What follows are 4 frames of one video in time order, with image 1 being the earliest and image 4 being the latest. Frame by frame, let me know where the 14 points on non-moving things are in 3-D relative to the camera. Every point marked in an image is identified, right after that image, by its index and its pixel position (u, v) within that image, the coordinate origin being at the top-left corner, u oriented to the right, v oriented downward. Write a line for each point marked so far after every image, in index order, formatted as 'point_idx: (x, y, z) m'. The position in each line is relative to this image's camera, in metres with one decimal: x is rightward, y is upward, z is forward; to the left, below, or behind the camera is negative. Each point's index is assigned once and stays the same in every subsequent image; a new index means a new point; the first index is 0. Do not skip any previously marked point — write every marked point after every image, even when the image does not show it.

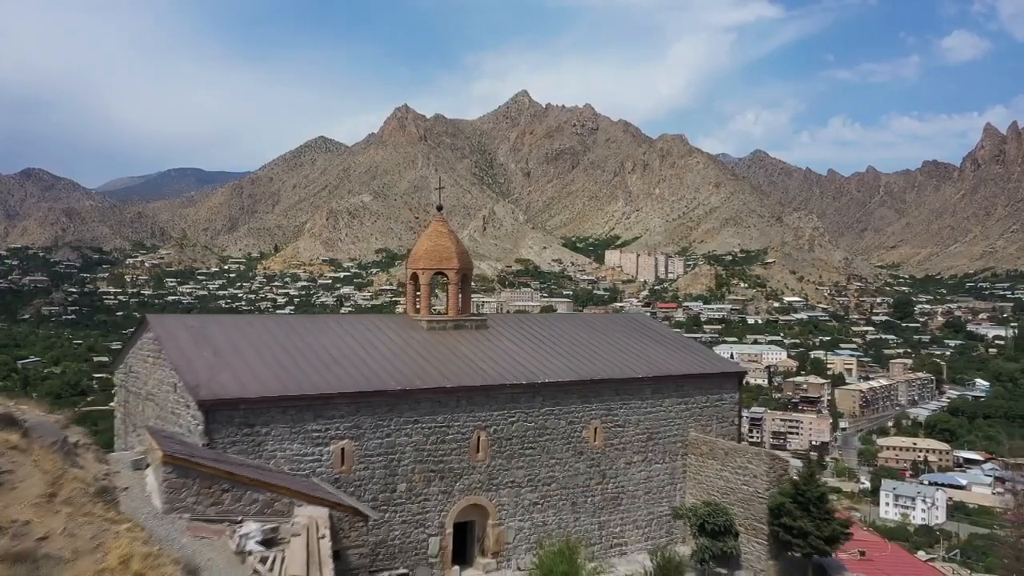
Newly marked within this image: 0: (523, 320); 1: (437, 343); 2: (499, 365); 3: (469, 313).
0: (+0.1, -0.5, +12.5) m
1: (-1.0, -0.7, +11.3) m
2: (-0.2, -1.0, +10.8) m
3: (-0.7, -0.4, +12.4) m
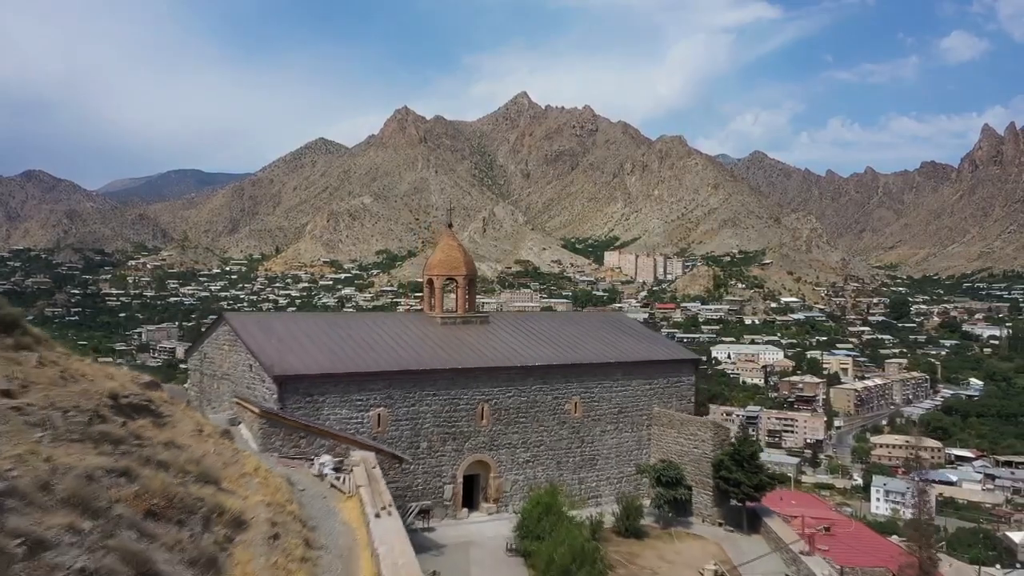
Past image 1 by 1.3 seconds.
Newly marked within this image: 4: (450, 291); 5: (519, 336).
0: (+0.1, -0.6, +14.1) m
1: (-1.1, -0.8, +12.9) m
2: (-0.2, -1.0, +12.4) m
3: (-0.7, -0.4, +13.9) m
4: (-1.1, -0.1, +14.0) m
5: (+0.1, -0.8, +13.3) m
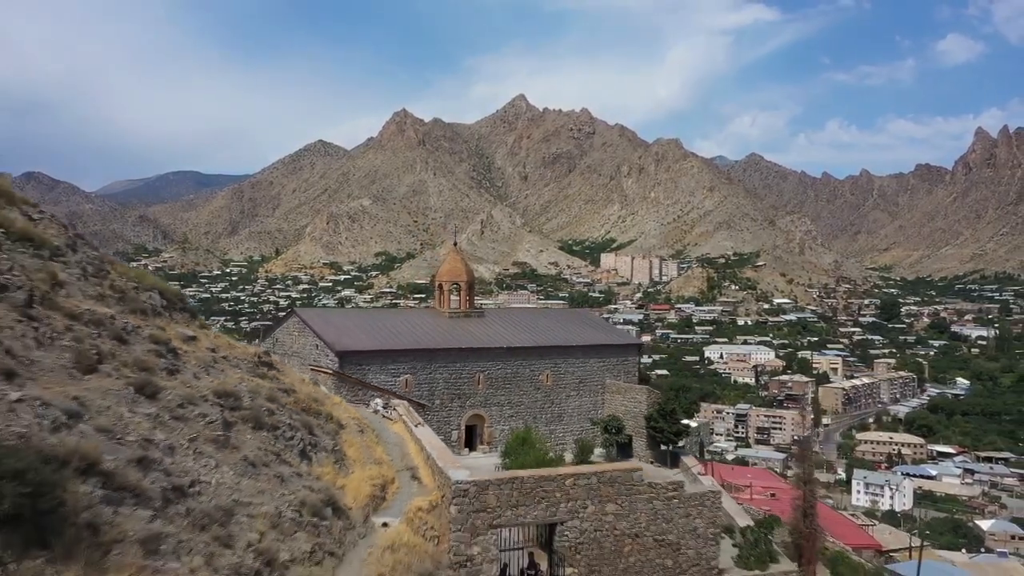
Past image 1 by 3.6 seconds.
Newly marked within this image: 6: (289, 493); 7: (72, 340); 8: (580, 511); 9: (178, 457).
0: (-0.1, -0.6, +17.0) m
1: (-1.2, -0.8, +15.8) m
2: (-0.4, -1.1, +15.3) m
3: (-0.9, -0.5, +16.9) m
4: (-1.3, -0.1, +16.9) m
5: (-0.1, -0.9, +16.2) m
6: (-1.4, -1.3, +4.8) m
7: (-2.8, -0.3, +4.8) m
8: (+0.5, -1.7, +5.6) m
9: (-2.0, -1.0, +4.4) m
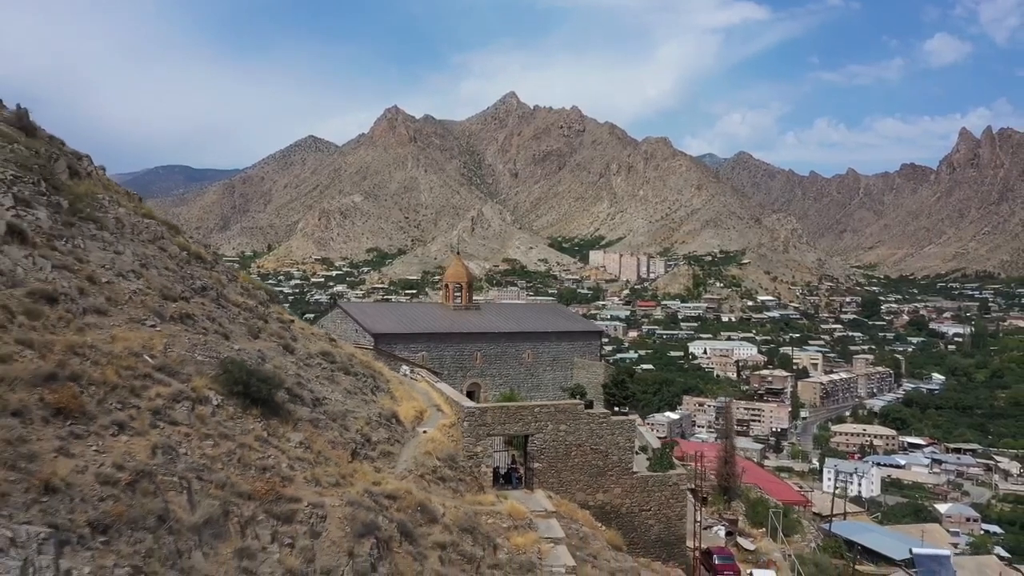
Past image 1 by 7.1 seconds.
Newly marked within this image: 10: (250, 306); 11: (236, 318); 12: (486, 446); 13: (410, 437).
0: (-0.3, -0.6, +20.4) m
1: (-1.5, -0.8, +19.2) m
2: (-0.7, -1.0, +18.7) m
3: (-1.2, -0.4, +20.2) m
4: (-1.6, -0.1, +20.2) m
5: (-0.3, -0.8, +19.5) m
6: (-1.5, -1.3, +8.1) m
7: (-2.9, -0.3, +8.1) m
8: (+0.4, -1.7, +8.9) m
9: (-2.1, -1.0, +7.7) m
10: (-3.0, -0.2, +8.6) m
11: (-3.0, -0.3, +8.0) m
12: (-0.3, -1.8, +8.5) m
13: (-1.1, -1.7, +8.2) m
